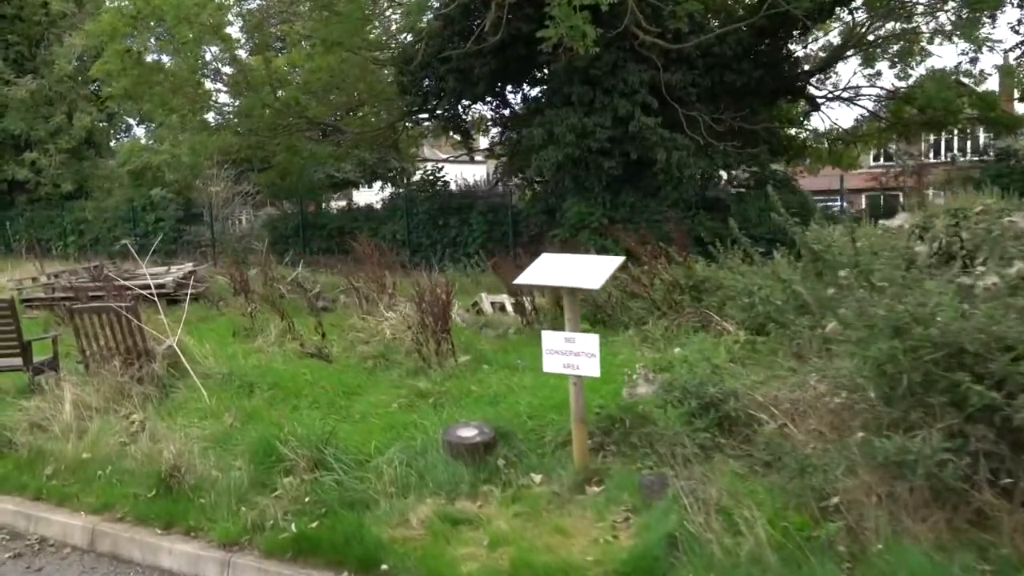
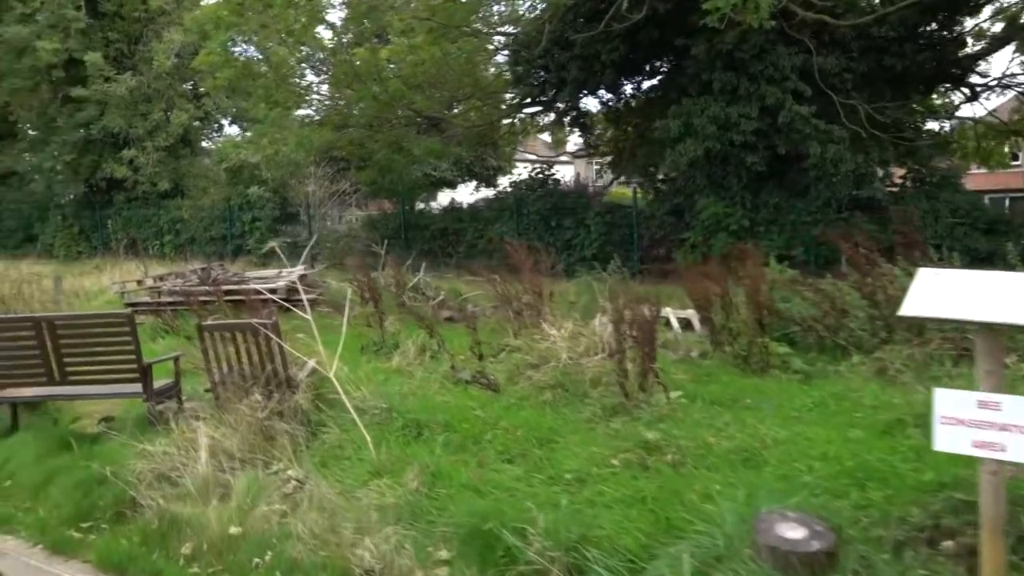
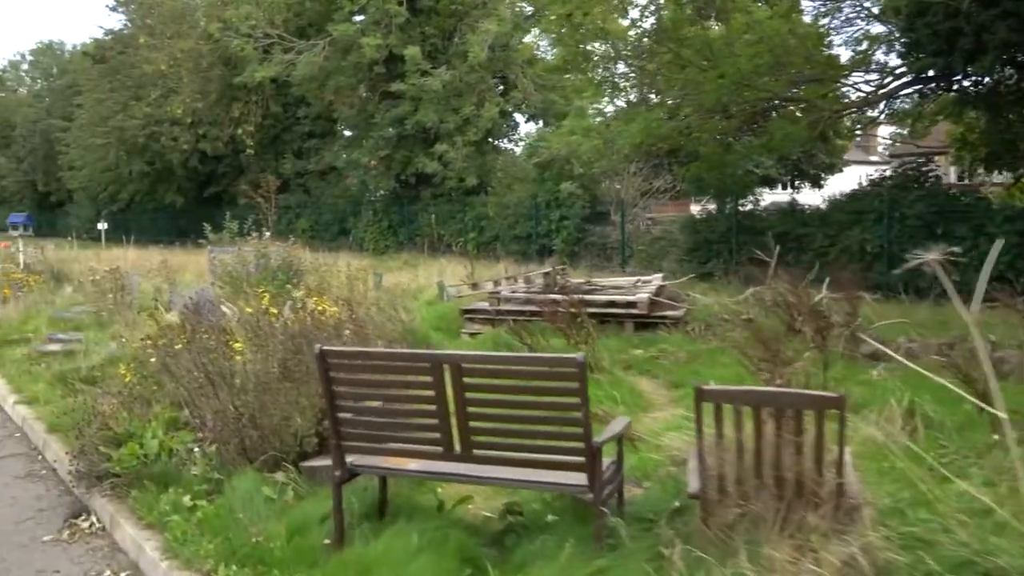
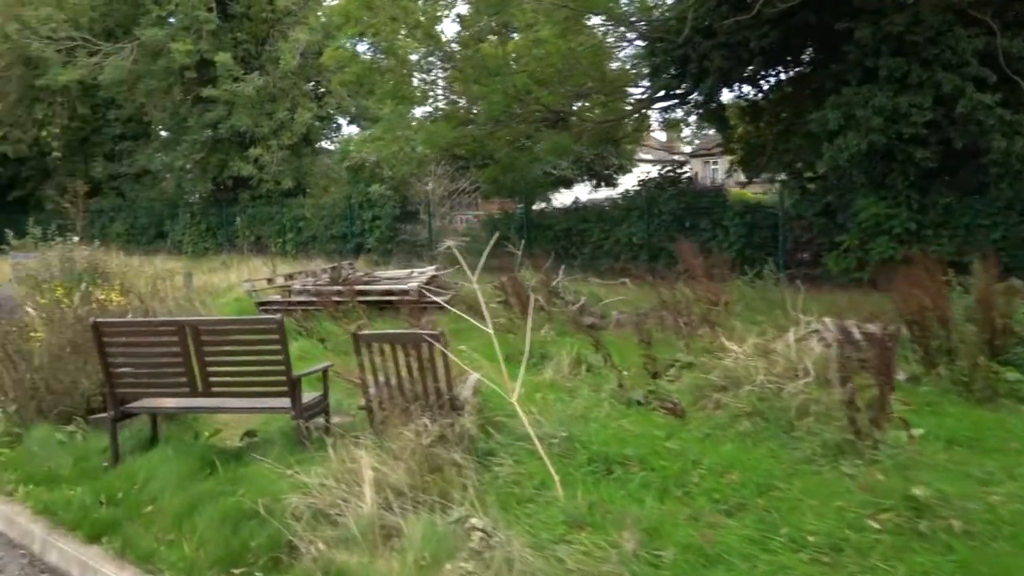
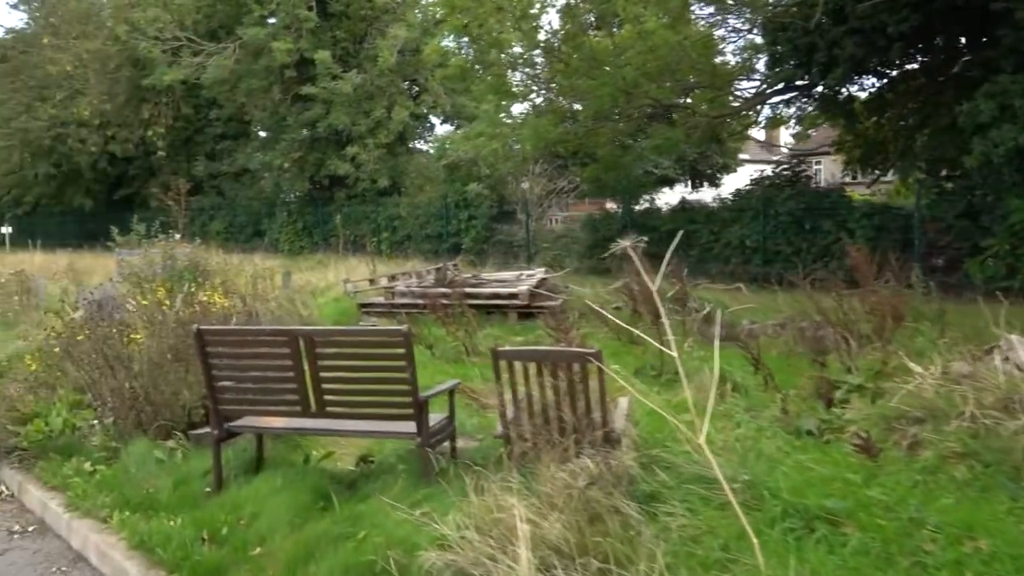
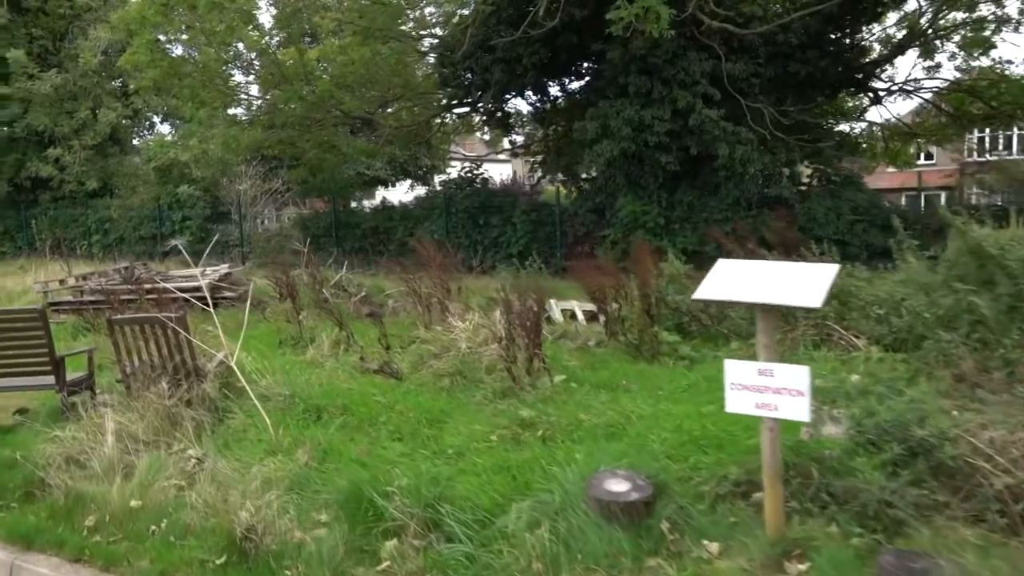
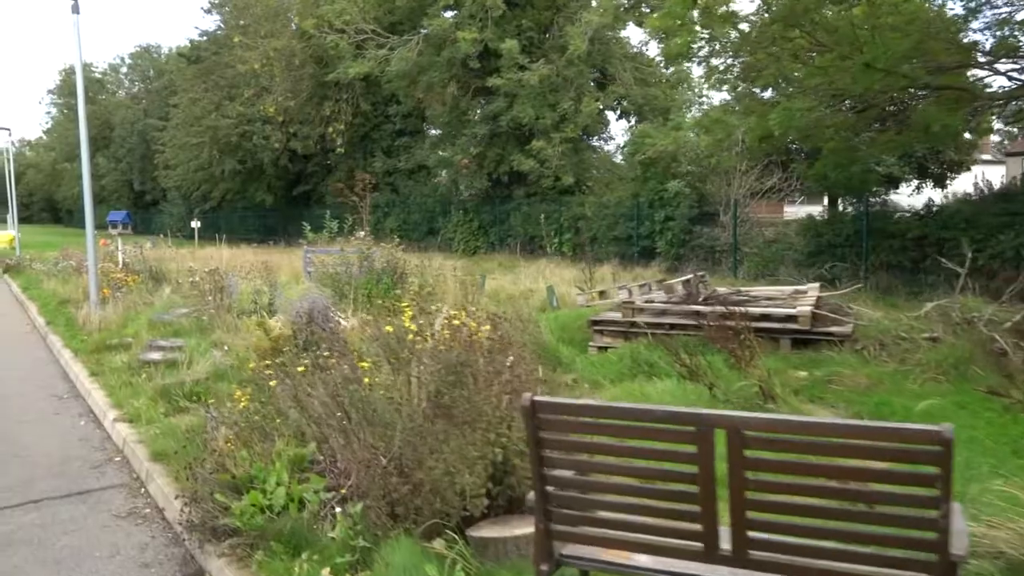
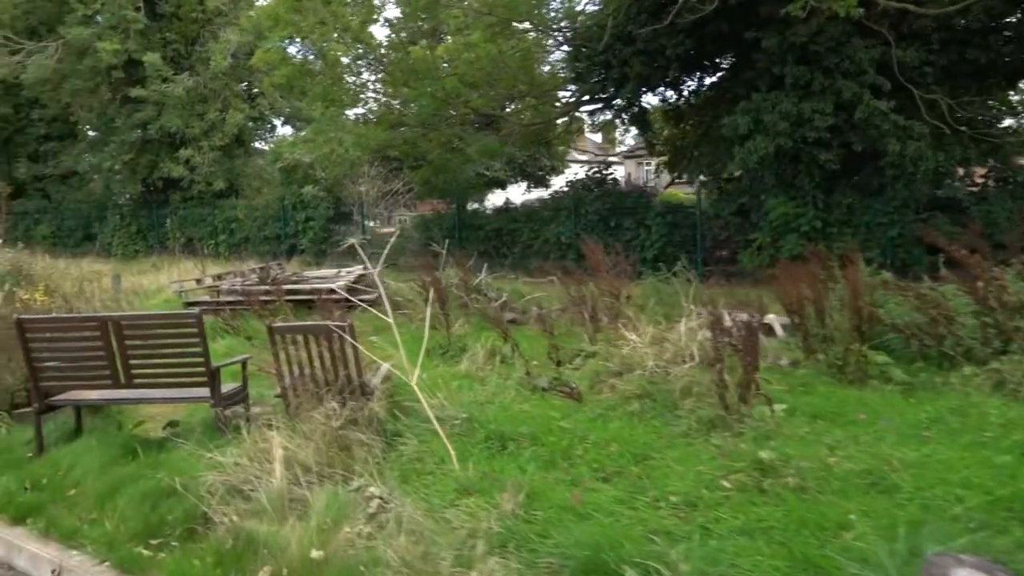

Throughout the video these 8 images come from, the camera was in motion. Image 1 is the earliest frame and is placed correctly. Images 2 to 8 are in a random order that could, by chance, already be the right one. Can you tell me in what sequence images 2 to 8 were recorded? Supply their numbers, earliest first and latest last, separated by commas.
6, 2, 8, 4, 5, 3, 7
